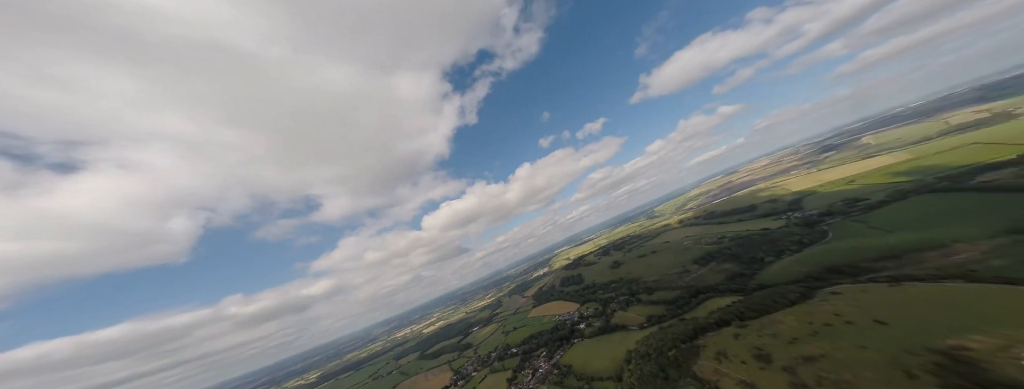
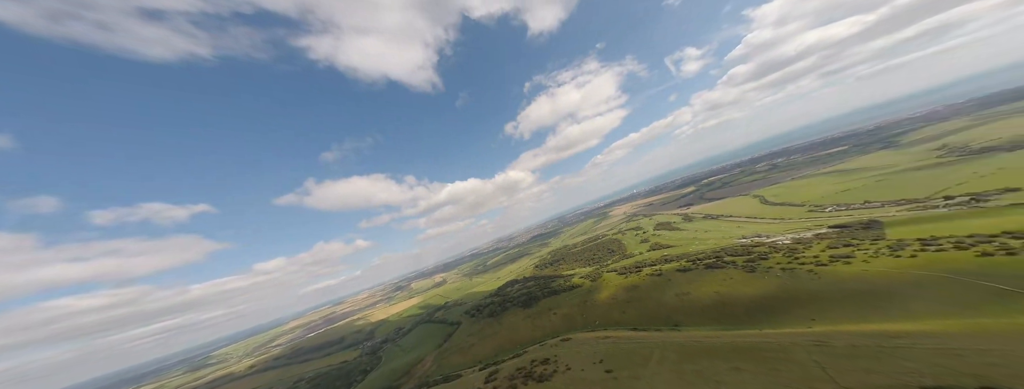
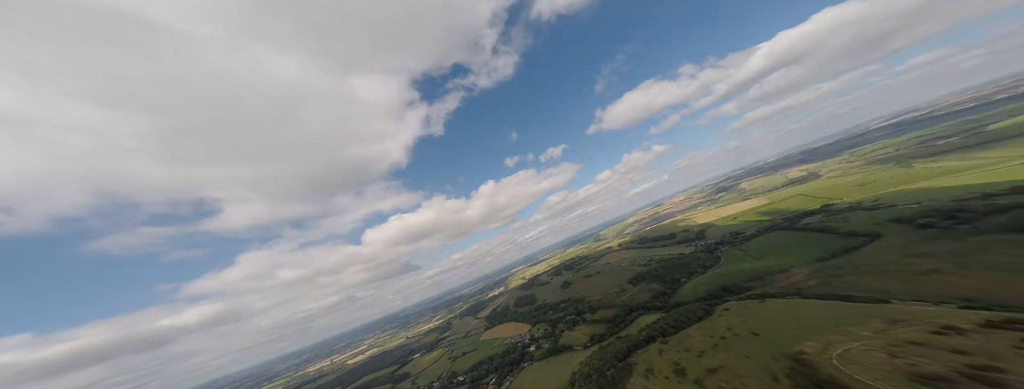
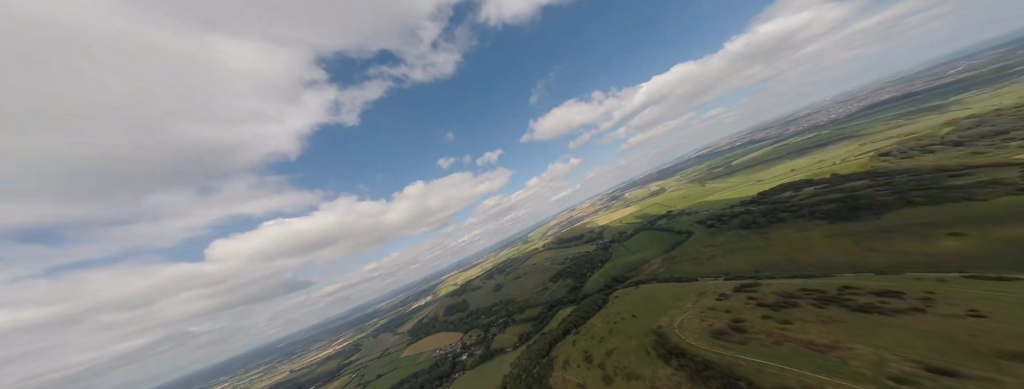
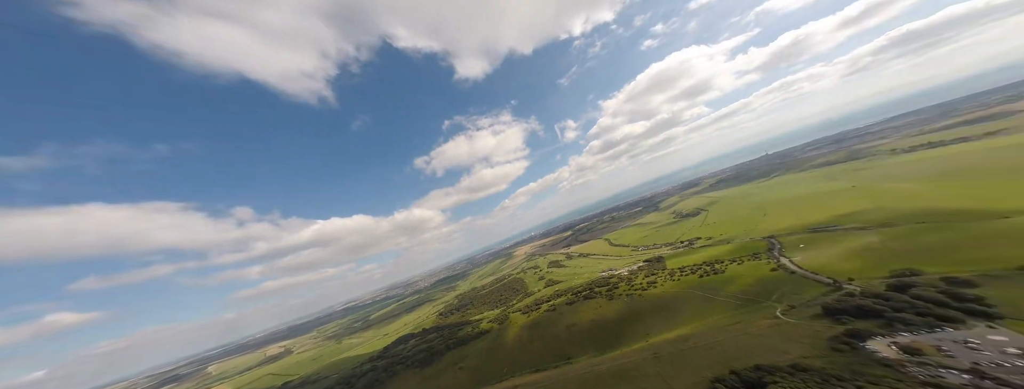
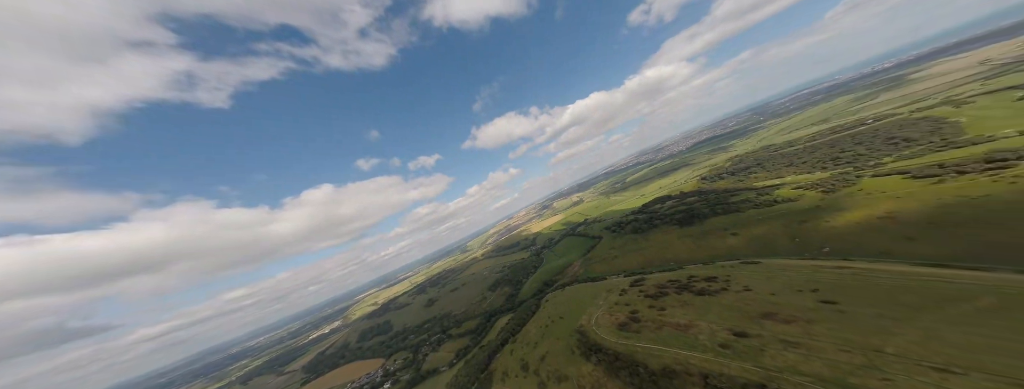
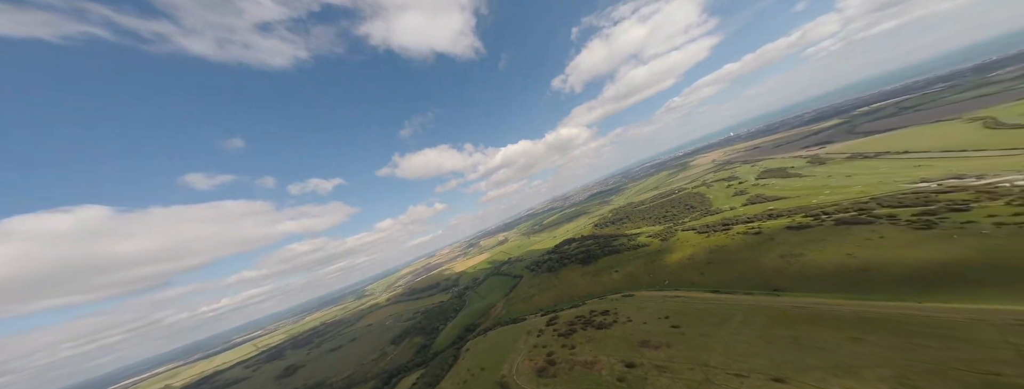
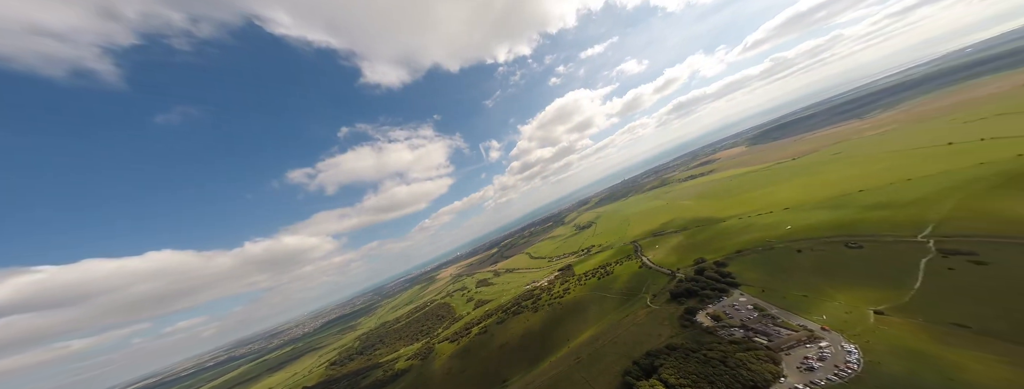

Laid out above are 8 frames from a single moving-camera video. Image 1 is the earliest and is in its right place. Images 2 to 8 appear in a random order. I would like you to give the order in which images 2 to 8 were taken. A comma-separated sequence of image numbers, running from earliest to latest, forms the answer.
3, 4, 6, 7, 2, 5, 8
